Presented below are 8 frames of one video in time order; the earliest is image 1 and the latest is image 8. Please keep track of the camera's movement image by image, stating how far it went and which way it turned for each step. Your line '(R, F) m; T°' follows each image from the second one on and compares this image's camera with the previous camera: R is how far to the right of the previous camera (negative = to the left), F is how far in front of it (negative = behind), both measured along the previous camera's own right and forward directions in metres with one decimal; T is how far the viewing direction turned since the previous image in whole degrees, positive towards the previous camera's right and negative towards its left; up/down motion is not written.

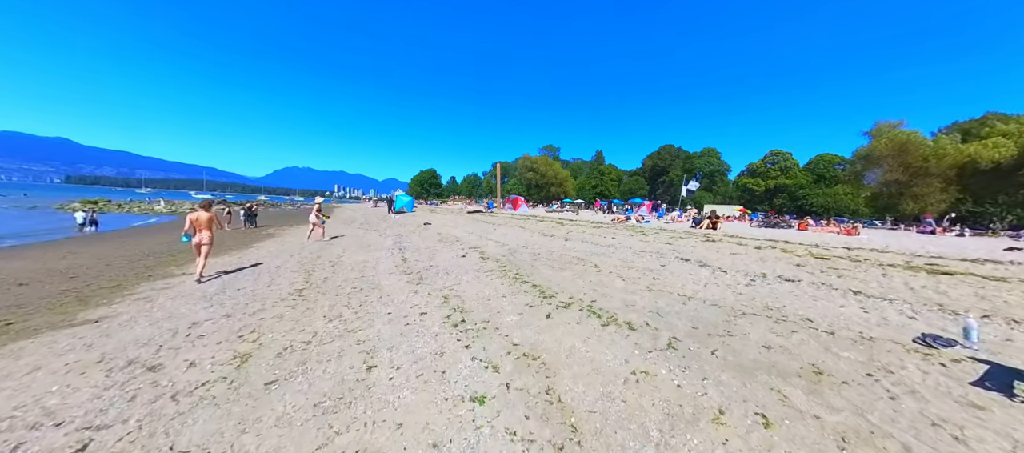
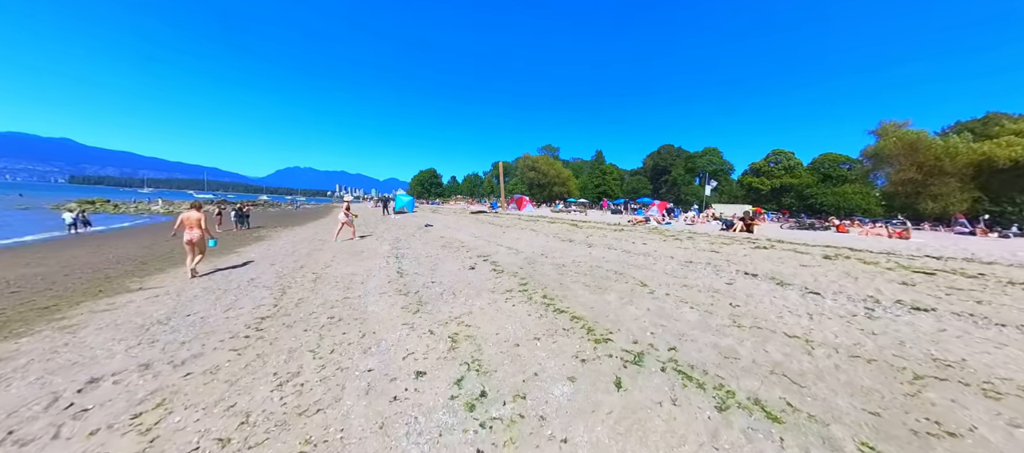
(-0.6, +2.0) m; 0°
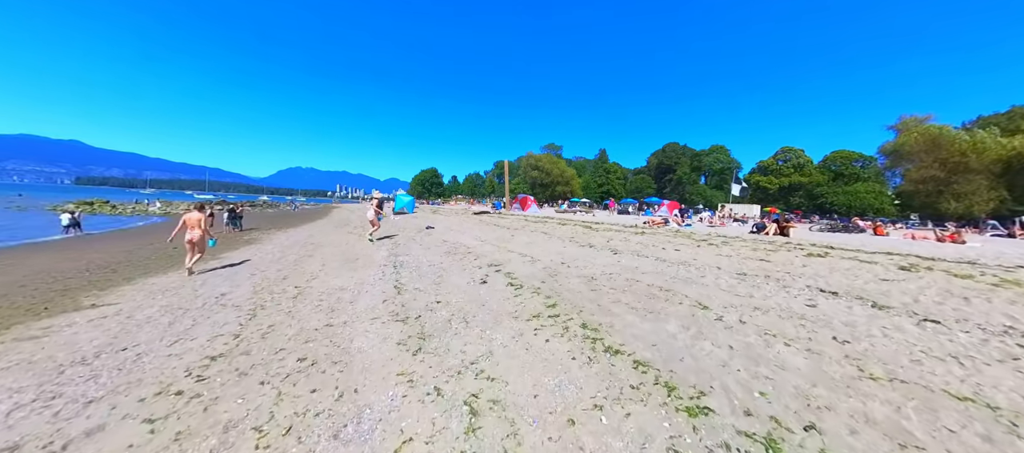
(-0.5, +1.5) m; 0°
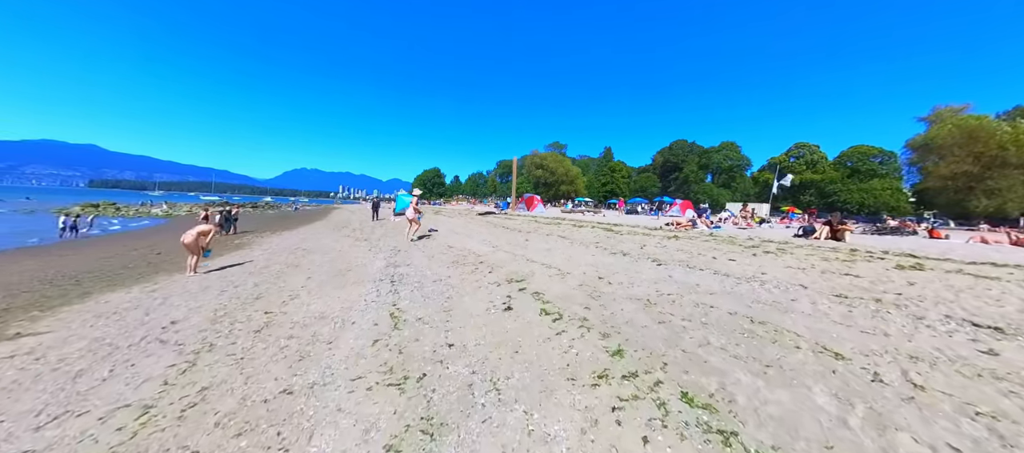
(-0.6, +1.8) m; 0°
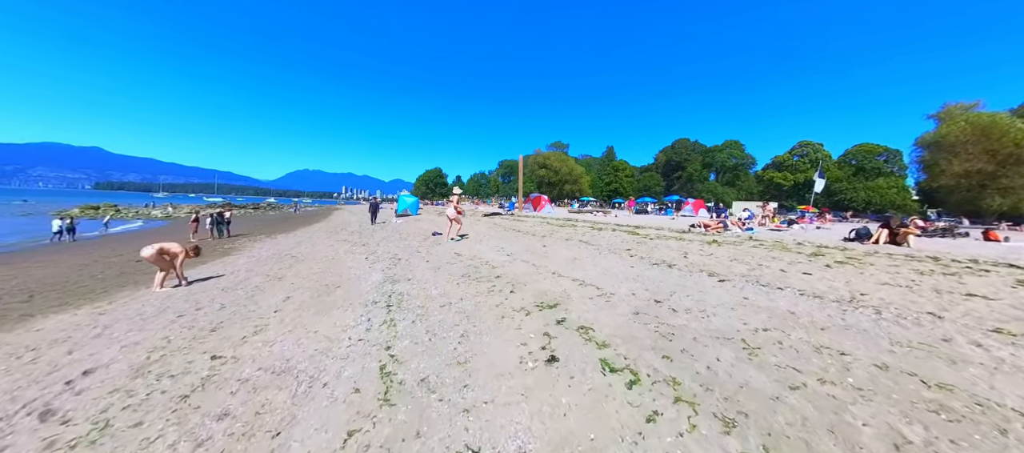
(-0.6, +1.7) m; 0°
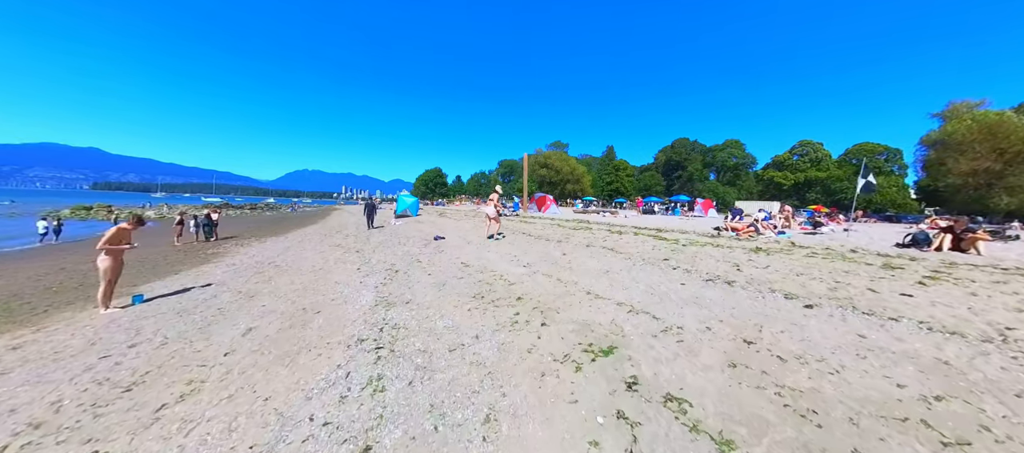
(-0.5, +1.6) m; 0°
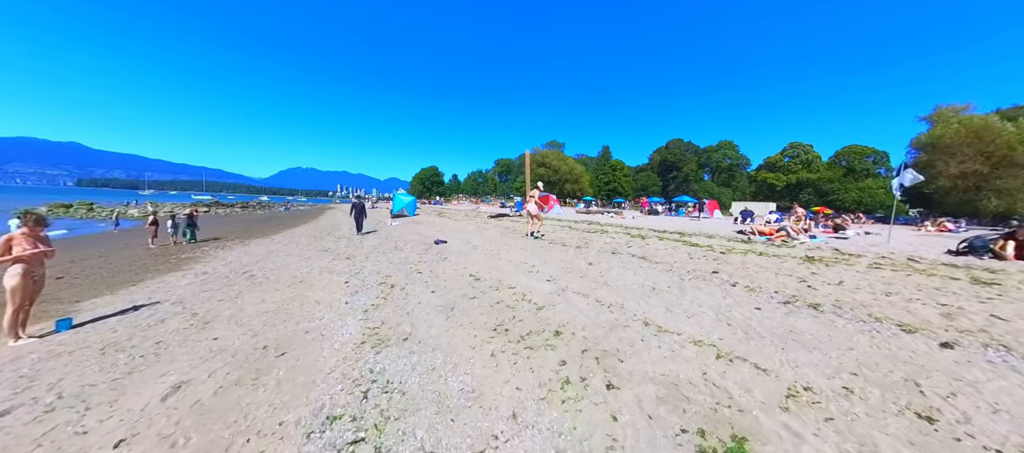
(-0.6, +1.6) m; +1°
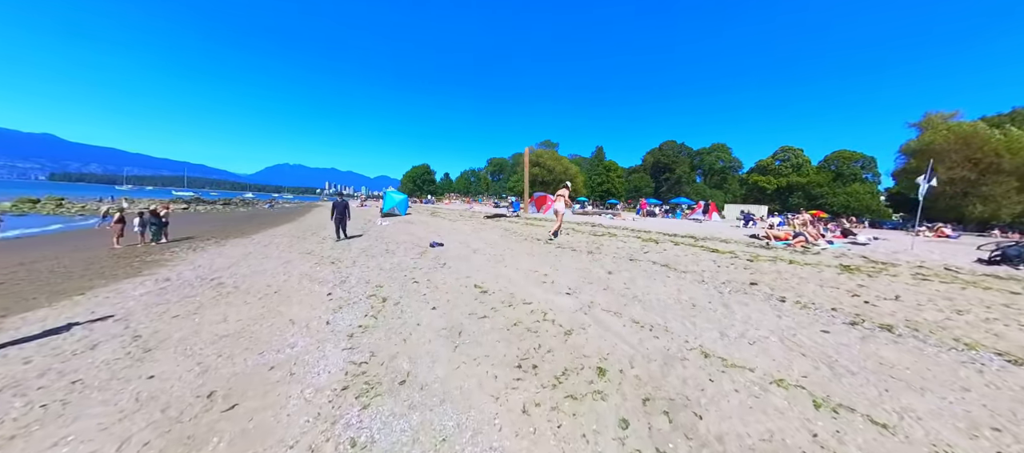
(-0.5, +1.1) m; +2°
